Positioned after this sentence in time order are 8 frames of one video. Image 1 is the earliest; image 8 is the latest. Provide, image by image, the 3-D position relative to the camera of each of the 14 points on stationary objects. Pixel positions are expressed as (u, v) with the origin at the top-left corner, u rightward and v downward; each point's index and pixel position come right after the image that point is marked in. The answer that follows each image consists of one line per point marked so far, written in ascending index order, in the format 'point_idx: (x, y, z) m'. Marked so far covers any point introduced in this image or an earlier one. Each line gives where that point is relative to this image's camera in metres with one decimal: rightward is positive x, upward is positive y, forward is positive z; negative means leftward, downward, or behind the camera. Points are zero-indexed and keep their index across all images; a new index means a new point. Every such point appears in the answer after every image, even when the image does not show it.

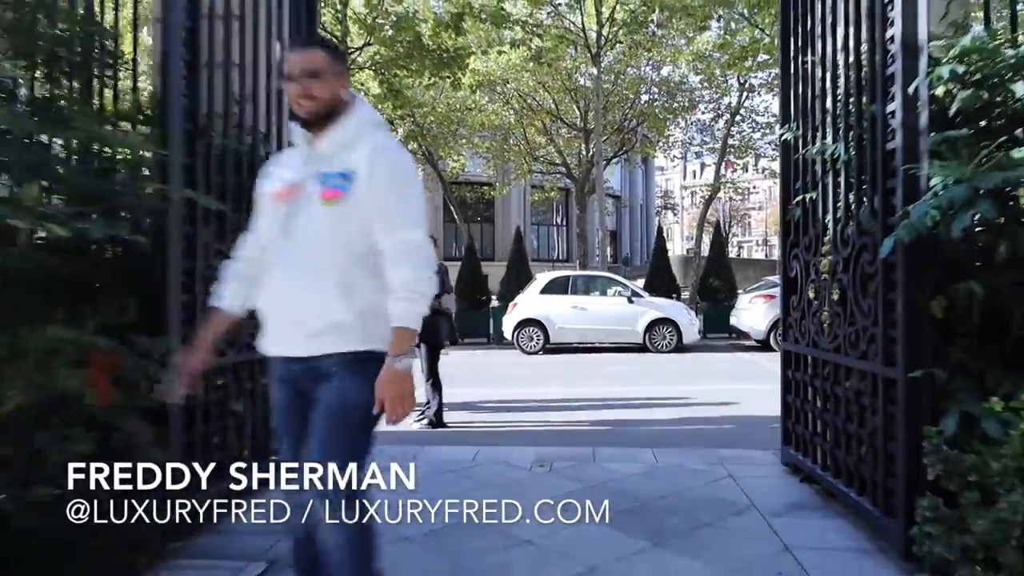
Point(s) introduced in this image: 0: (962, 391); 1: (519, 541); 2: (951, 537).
0: (+2.2, -0.5, +3.5) m
1: (0.0, -1.5, +4.1) m
2: (+2.0, -1.1, +3.2) m
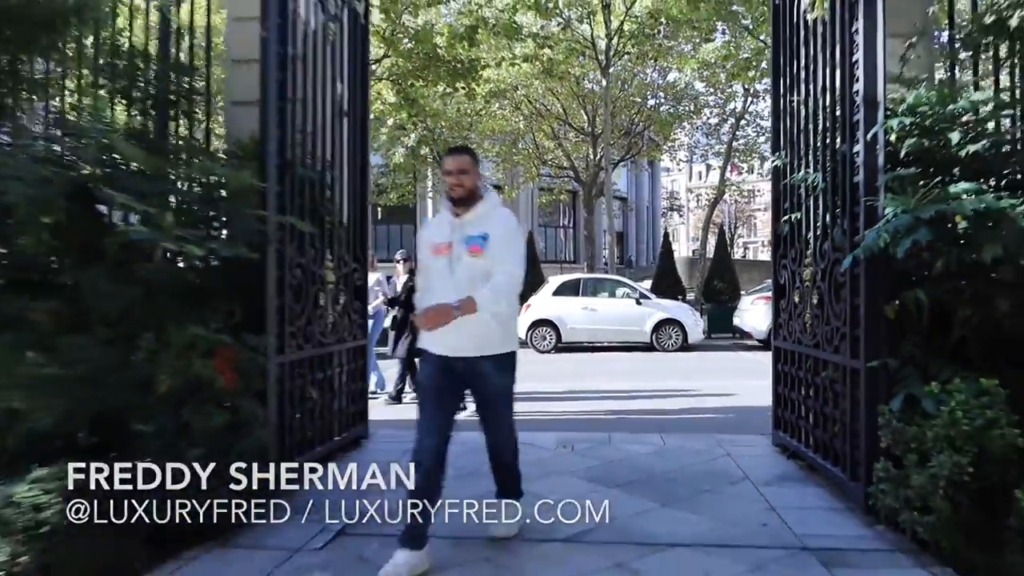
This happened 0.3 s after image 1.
0: (+2.5, -0.6, +4.4) m
1: (+0.3, -1.5, +5.0) m
2: (+2.2, -1.2, +4.1) m
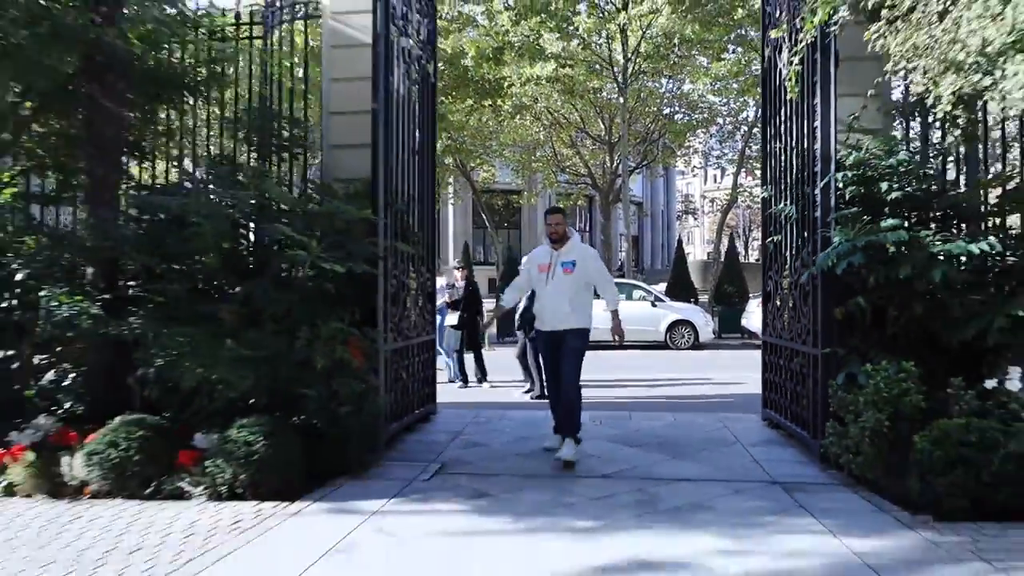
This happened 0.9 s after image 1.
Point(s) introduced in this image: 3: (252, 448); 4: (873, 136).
0: (+2.9, -0.6, +6.0) m
1: (+0.7, -1.6, +6.7) m
2: (+2.7, -1.2, +5.8) m
3: (-2.0, -1.2, +5.4) m
4: (+3.3, +1.4, +6.4) m
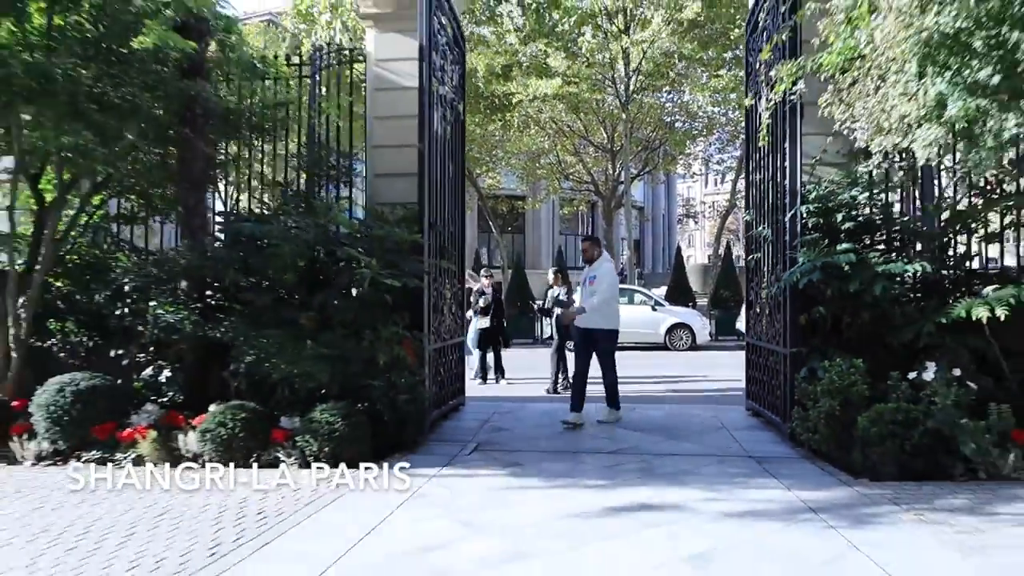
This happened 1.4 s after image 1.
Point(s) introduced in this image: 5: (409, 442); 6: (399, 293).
0: (+3.2, -0.7, +7.4) m
1: (+1.0, -1.7, +8.0) m
2: (+2.9, -1.4, +7.1) m
3: (-1.7, -1.3, +6.8) m
4: (+3.6, +1.3, +7.8) m
5: (-1.1, -1.7, +7.7) m
6: (-1.3, -0.1, +7.9) m
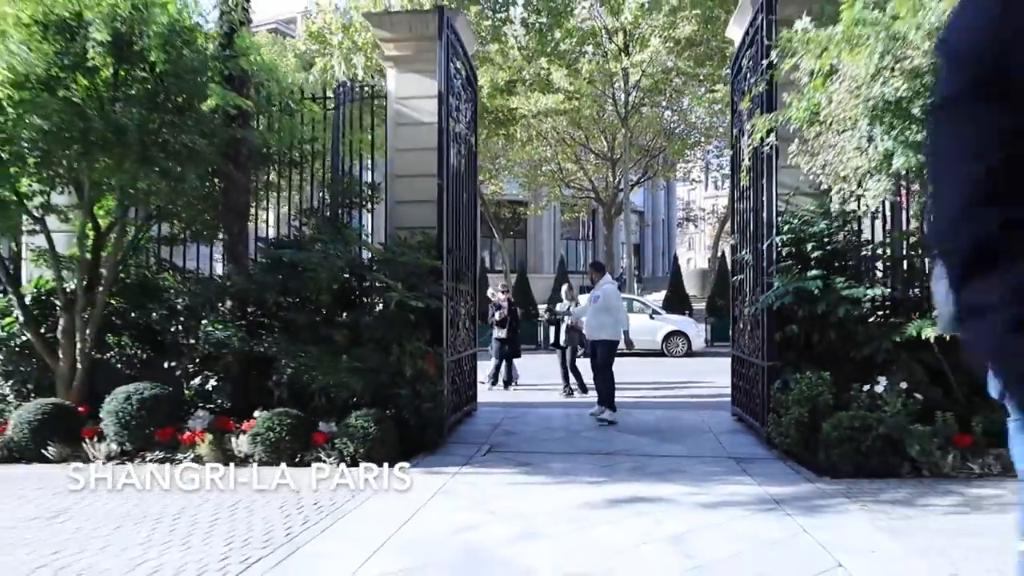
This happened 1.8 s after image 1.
0: (+3.3, -1.0, +8.4) m
1: (+1.1, -1.9, +9.0) m
2: (+3.1, -1.6, +8.1) m
3: (-1.6, -1.6, +7.8) m
4: (+3.7, +1.0, +8.8) m
5: (-1.0, -1.9, +8.7) m
6: (-1.2, -0.3, +8.9) m
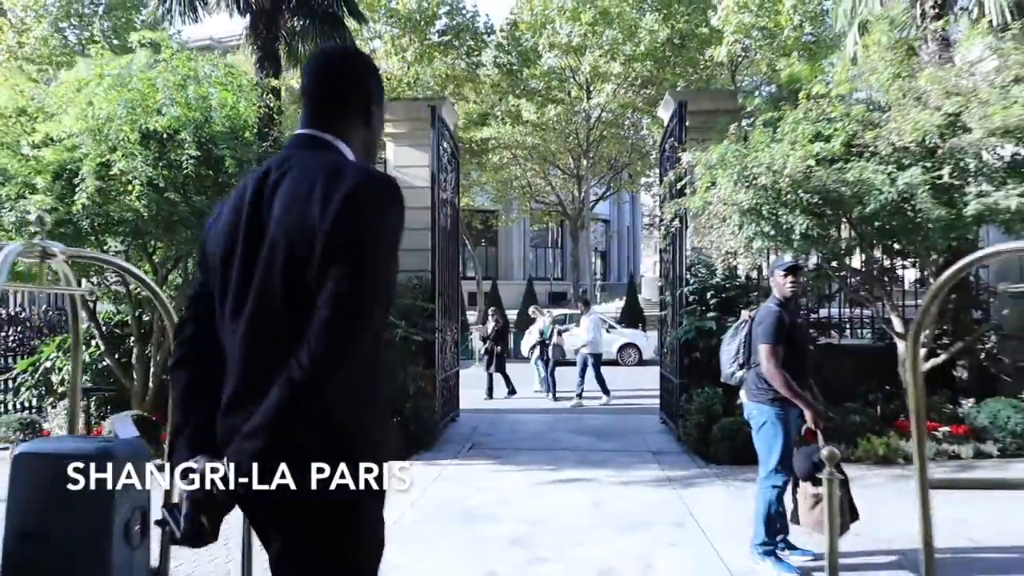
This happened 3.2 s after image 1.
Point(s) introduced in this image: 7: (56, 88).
0: (+2.9, -1.6, +11.3) m
1: (+0.7, -2.5, +11.9) m
2: (+2.7, -2.2, +11.1) m
3: (-2.0, -2.2, +10.5) m
4: (+3.3, +0.4, +11.7) m
5: (-1.4, -2.5, +11.4) m
6: (-1.6, -0.9, +11.7) m
7: (-6.9, +3.0, +10.7) m
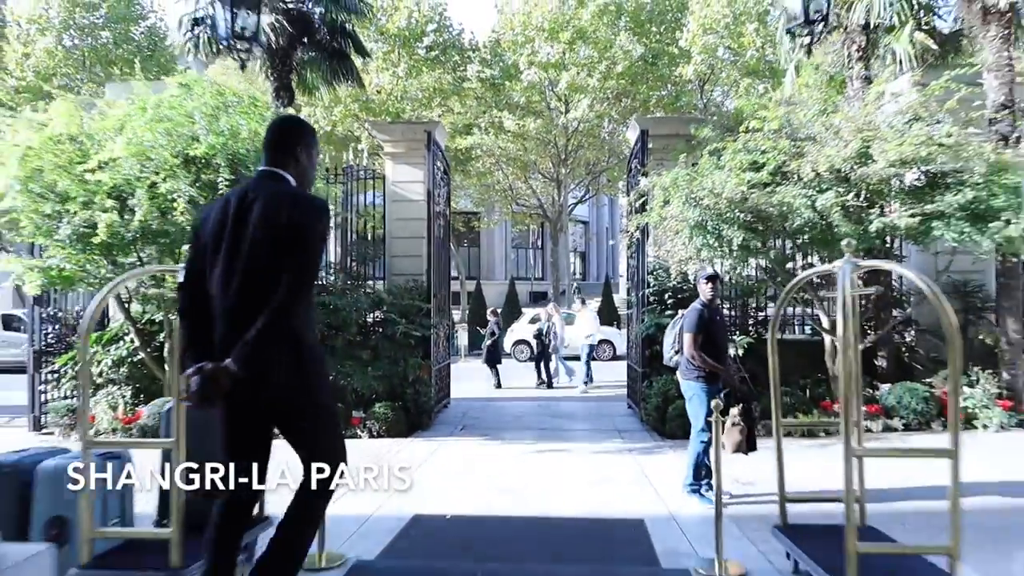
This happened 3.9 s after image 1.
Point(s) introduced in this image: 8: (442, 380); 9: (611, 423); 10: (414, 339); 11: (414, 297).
0: (+2.6, -1.6, +13.2) m
1: (+0.4, -2.6, +13.7) m
2: (+2.4, -2.3, +12.9) m
3: (-2.2, -2.2, +12.2) m
4: (+3.0, +0.4, +13.6) m
5: (-1.6, -2.5, +13.2) m
6: (-1.8, -0.9, +13.4) m
7: (-7.2, +3.0, +12.3) m
8: (-1.5, -2.1, +14.6) m
9: (+1.9, -2.6, +13.4) m
10: (-1.9, -1.0, +13.4) m
11: (-1.9, -0.2, +13.7) m
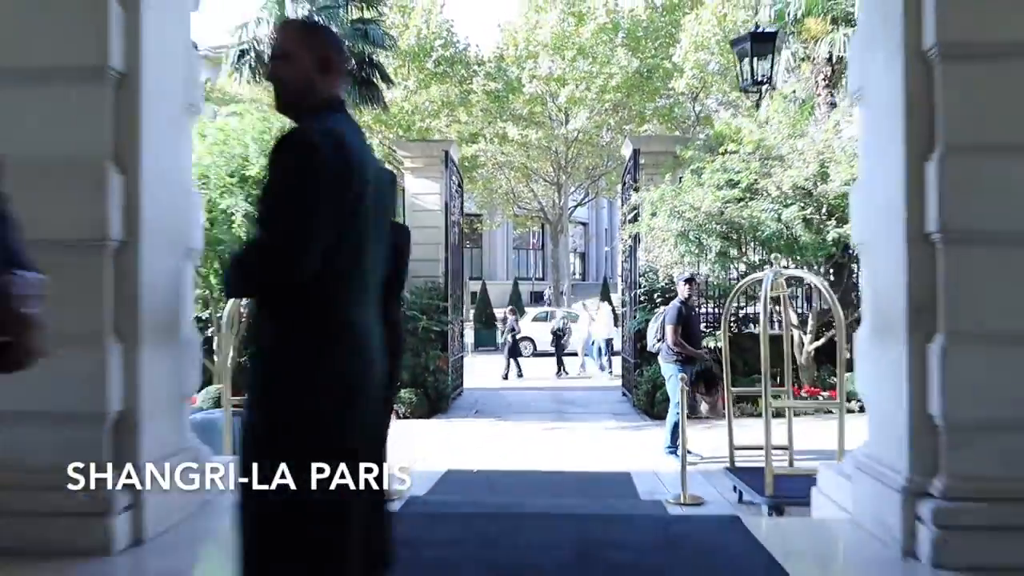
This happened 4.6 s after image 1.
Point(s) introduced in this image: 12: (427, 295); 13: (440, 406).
0: (+2.8, -1.6, +15.0) m
1: (+0.6, -2.6, +15.5) m
2: (+2.6, -2.3, +14.7) m
3: (-2.0, -2.2, +14.0) m
4: (+3.2, +0.4, +15.4) m
5: (-1.5, -2.6, +15.0) m
6: (-1.7, -1.0, +15.2) m
7: (-7.0, +3.0, +14.1) m
8: (-1.3, -2.1, +16.4) m
9: (+2.0, -2.6, +15.2) m
10: (-1.7, -1.0, +15.2) m
11: (-1.8, -0.2, +15.5) m
12: (-1.9, -0.2, +15.5) m
13: (-1.5, -2.5, +15.1) m
